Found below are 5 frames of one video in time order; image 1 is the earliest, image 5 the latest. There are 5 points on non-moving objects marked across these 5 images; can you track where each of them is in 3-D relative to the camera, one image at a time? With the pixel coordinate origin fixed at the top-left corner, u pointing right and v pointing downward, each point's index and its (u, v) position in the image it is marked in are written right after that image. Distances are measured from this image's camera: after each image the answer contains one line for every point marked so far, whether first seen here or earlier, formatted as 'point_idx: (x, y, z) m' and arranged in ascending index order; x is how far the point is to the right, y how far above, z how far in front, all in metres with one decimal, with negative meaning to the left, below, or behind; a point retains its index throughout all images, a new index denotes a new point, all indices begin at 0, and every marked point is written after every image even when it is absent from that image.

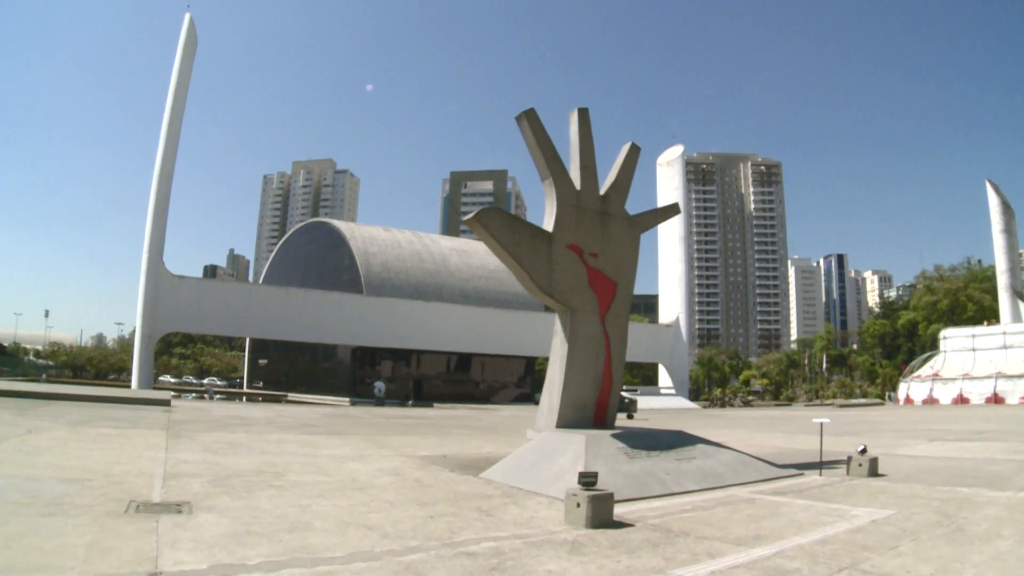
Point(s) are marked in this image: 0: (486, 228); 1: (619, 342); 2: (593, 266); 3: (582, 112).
0: (-0.4, +0.8, +8.9) m
1: (+1.6, -0.9, +10.3) m
2: (+1.2, +0.3, +10.1) m
3: (+1.1, +2.7, +10.4) m
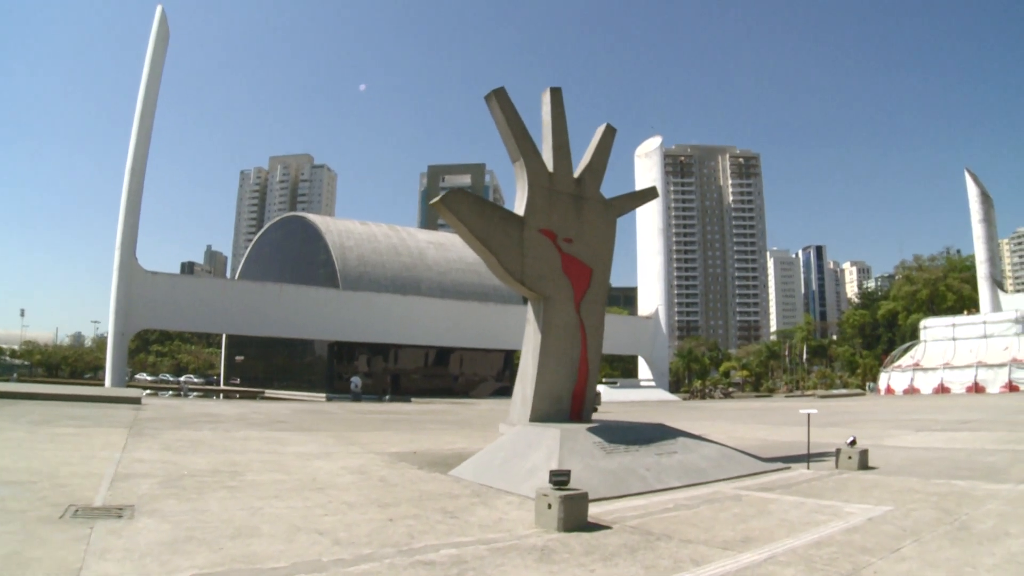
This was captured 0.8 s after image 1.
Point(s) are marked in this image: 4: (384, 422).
0: (-0.7, +1.0, +8.4) m
1: (+1.2, -0.7, +9.8) m
2: (+0.8, +0.5, +9.6) m
3: (+0.6, +2.9, +9.9) m
4: (-3.5, -3.7, +18.3) m
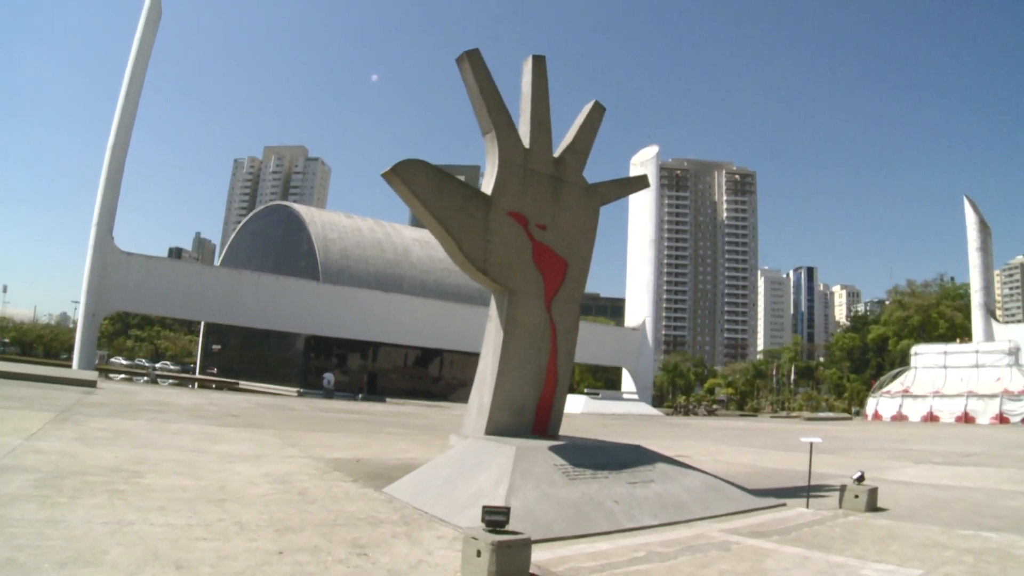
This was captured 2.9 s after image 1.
0: (-1.1, +1.1, +7.2) m
1: (+0.7, -0.6, +8.6) m
2: (+0.4, +0.6, +8.4) m
3: (+0.4, +3.0, +8.7) m
4: (-4.3, -3.4, +17.0) m
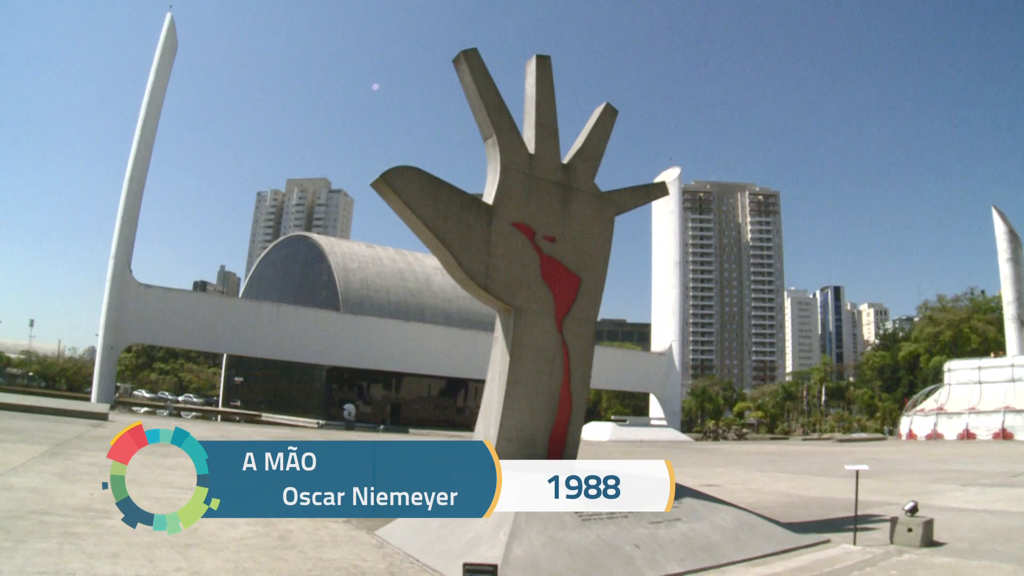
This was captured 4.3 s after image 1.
0: (-1.1, +1.0, +6.6) m
1: (+0.8, -0.8, +7.9) m
2: (+0.4, +0.4, +7.7) m
3: (+0.4, +2.8, +8.1) m
4: (-3.8, -4.0, +16.3) m
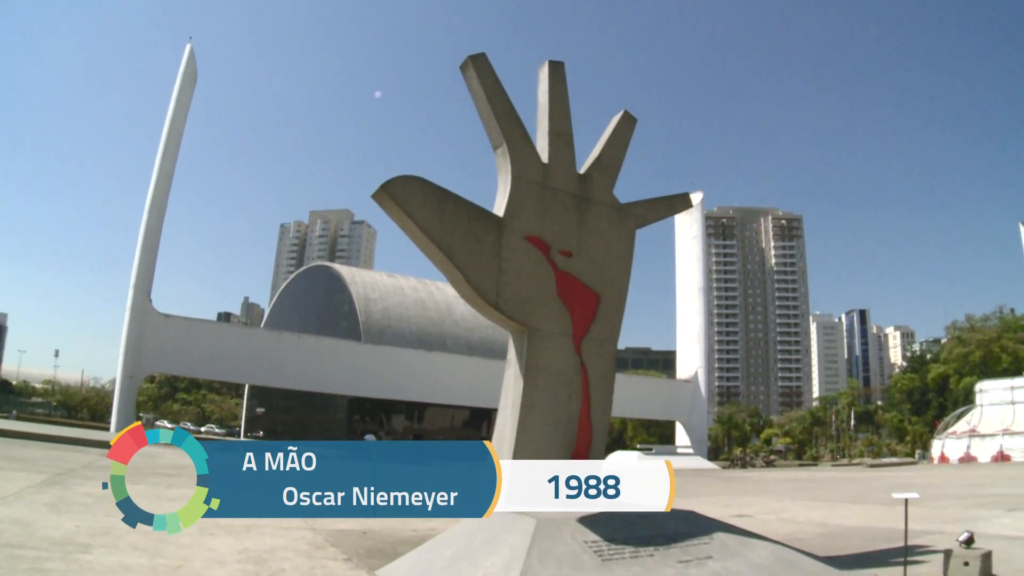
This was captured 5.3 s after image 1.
0: (-1.0, +0.8, +6.2) m
1: (+1.0, -1.0, +7.4) m
2: (+0.6, +0.2, +7.3) m
3: (+0.5, +2.6, +7.8) m
4: (-3.4, -4.6, +15.8) m
